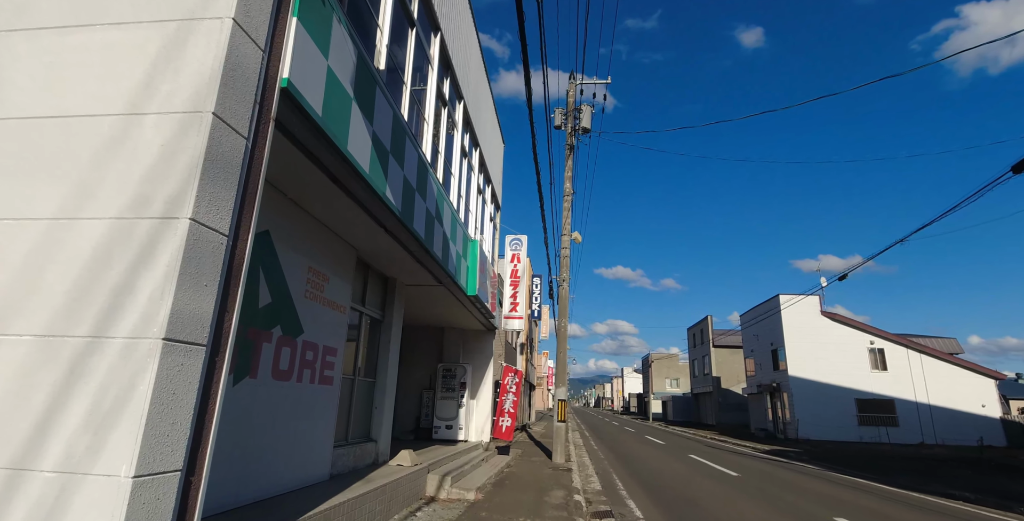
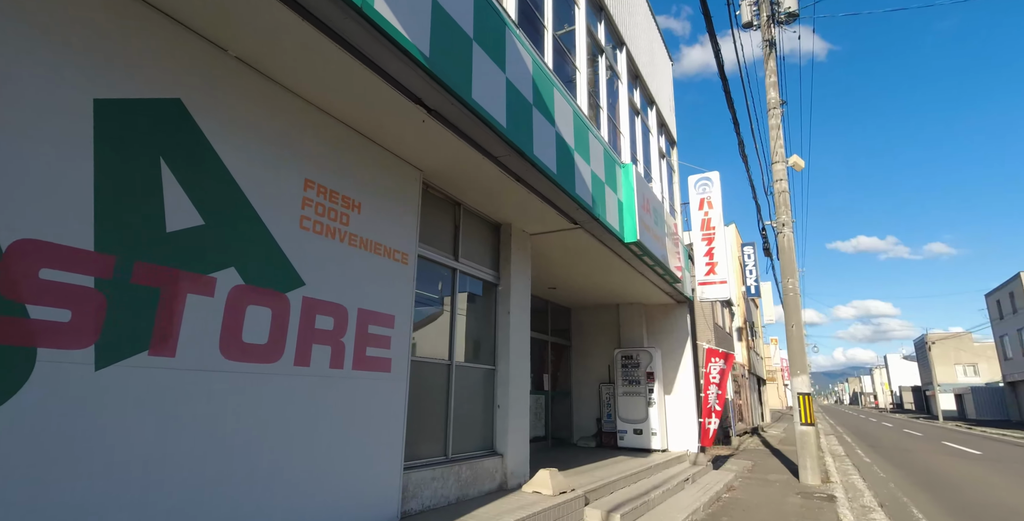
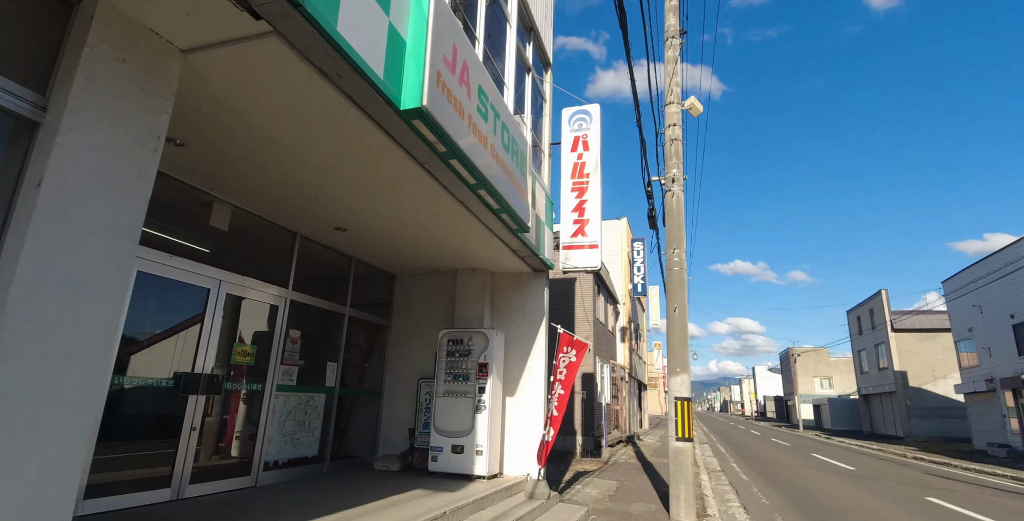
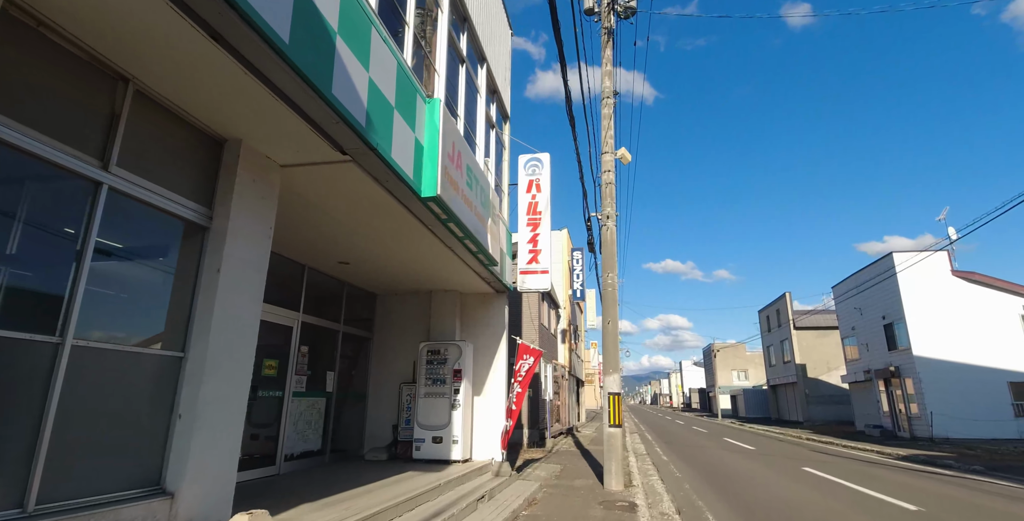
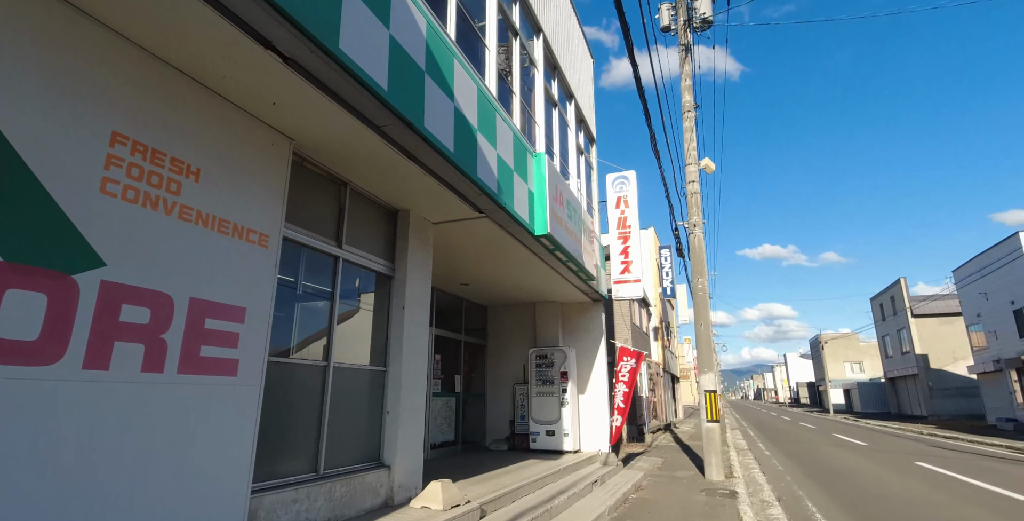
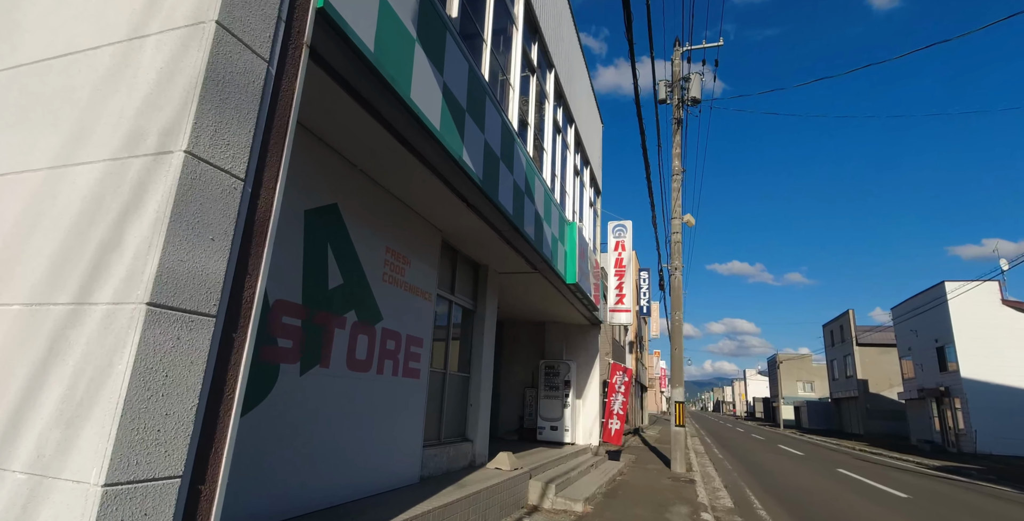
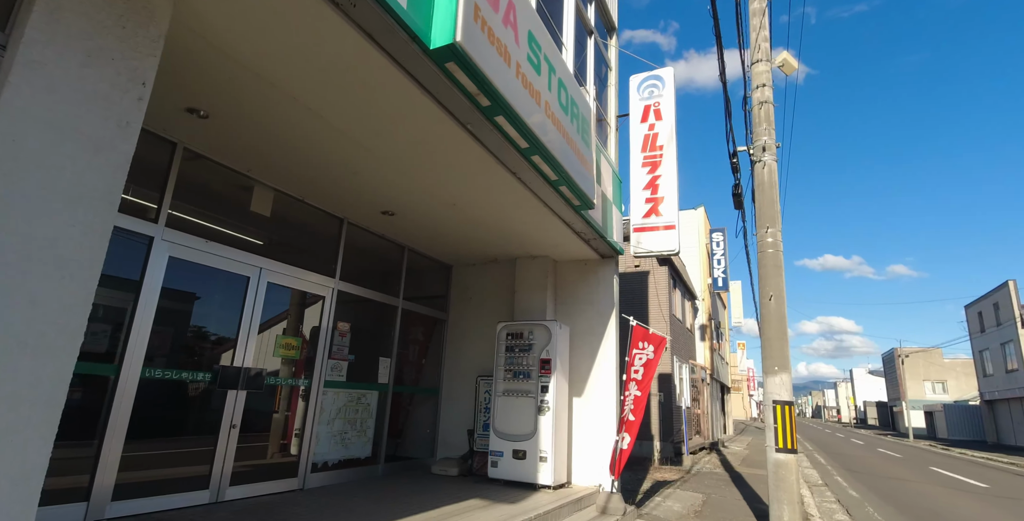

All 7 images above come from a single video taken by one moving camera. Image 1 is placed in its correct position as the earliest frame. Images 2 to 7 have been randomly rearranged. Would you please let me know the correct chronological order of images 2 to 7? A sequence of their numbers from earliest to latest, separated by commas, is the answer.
6, 2, 5, 4, 3, 7
